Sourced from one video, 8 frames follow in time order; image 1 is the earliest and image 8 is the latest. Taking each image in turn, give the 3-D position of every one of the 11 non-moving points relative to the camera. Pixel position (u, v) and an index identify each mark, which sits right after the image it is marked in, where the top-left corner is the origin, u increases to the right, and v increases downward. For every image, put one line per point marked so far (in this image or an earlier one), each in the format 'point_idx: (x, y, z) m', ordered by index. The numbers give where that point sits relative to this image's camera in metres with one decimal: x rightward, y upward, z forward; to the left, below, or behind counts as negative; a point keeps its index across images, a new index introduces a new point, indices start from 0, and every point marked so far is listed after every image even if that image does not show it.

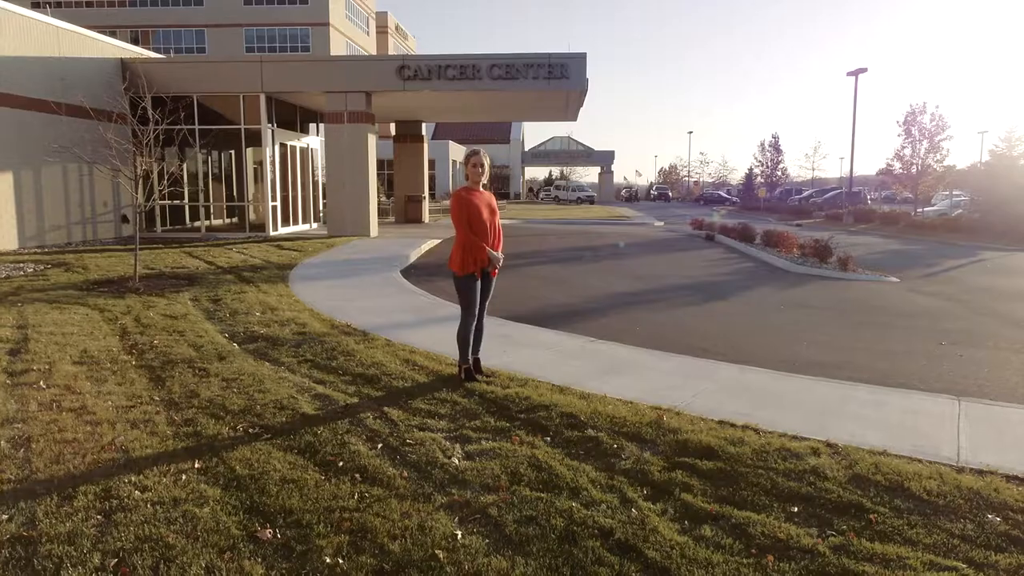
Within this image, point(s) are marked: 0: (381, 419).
0: (-0.8, -0.8, +4.2) m
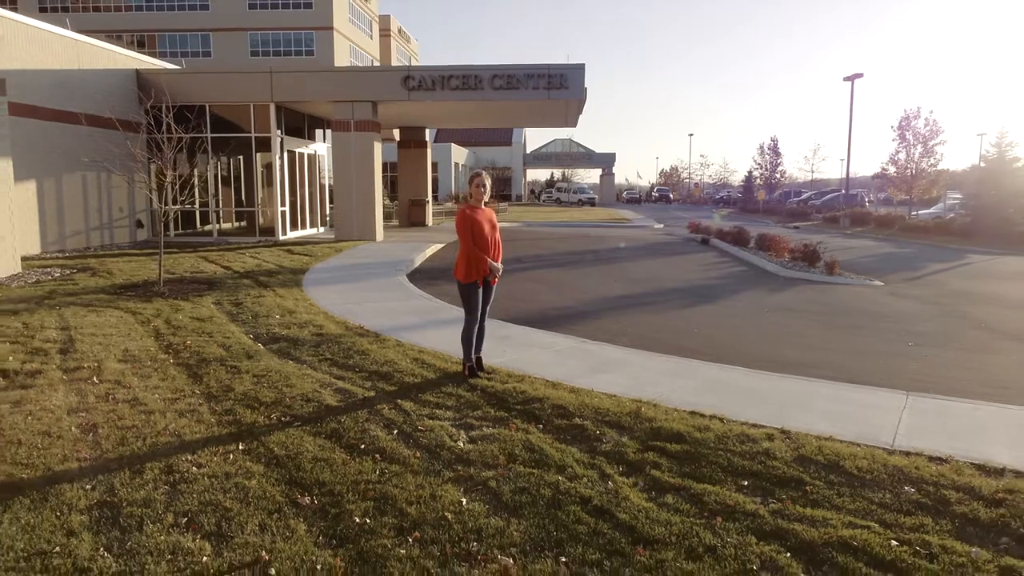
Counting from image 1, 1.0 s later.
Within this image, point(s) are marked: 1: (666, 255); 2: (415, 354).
0: (-0.8, -0.8, +4.8) m
1: (+3.8, +0.8, +17.1) m
2: (-0.9, -0.6, +6.2) m
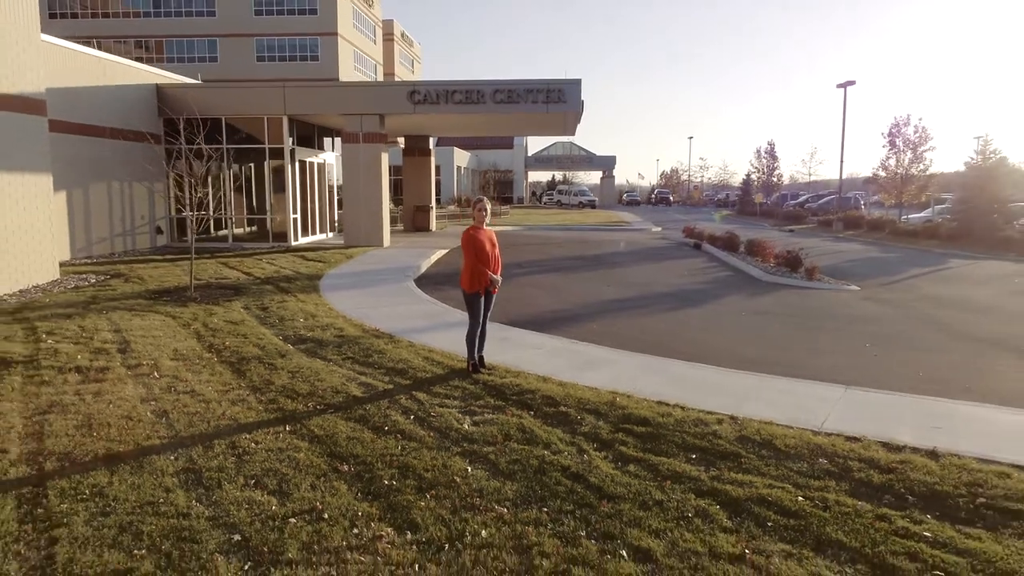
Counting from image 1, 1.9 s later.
0: (-0.8, -0.9, +5.7) m
1: (+3.9, +0.7, +18.0) m
2: (-0.9, -0.7, +7.2) m
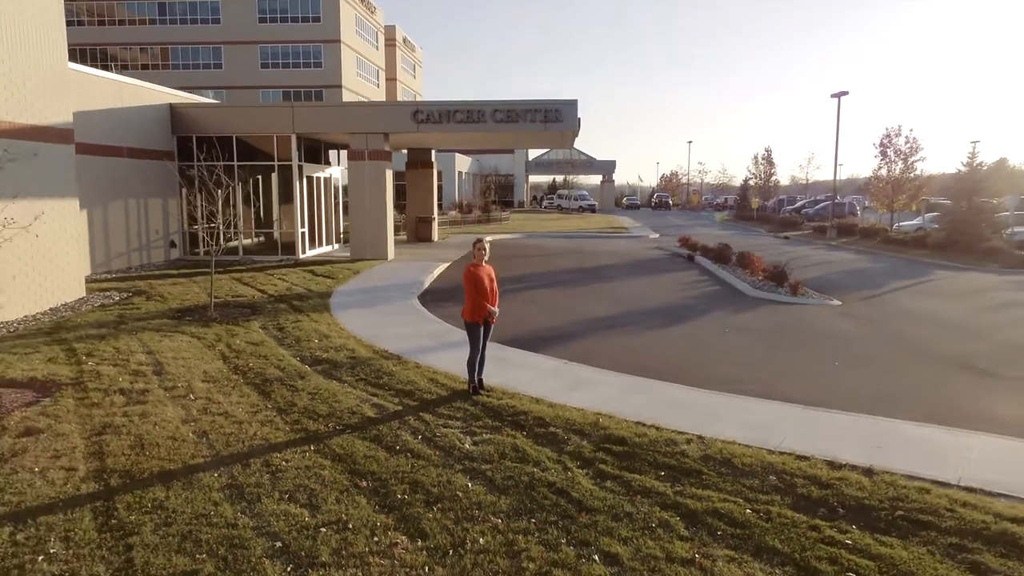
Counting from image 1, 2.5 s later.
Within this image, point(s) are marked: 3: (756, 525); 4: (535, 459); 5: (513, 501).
0: (-0.9, -1.3, +6.5) m
1: (+3.8, +0.4, +18.8) m
2: (-0.9, -1.0, +7.9) m
3: (+1.6, -1.6, +4.6) m
4: (+0.2, -1.4, +5.6) m
5: (0.0, -1.5, +5.0) m
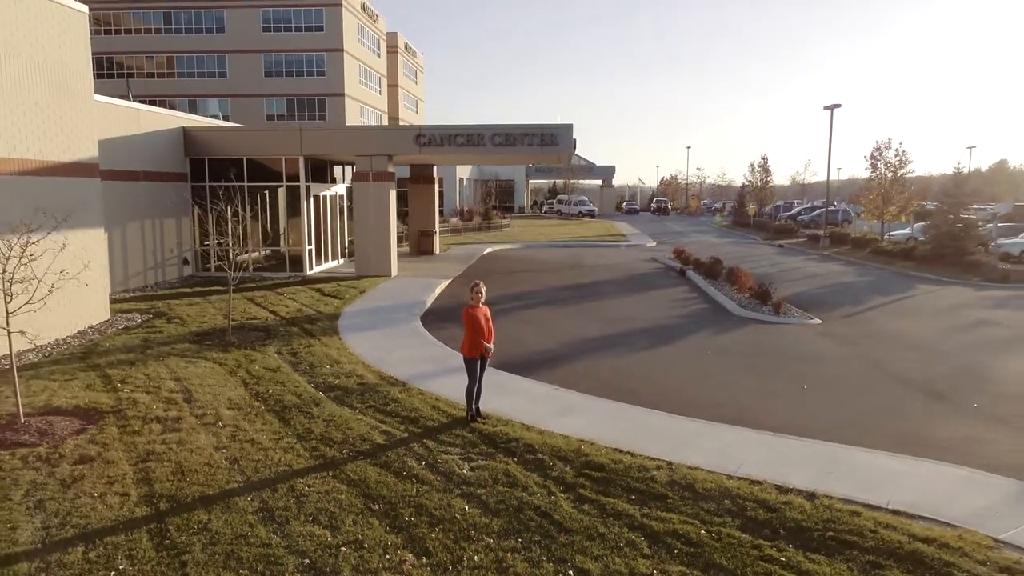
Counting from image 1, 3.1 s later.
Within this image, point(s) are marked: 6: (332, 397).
0: (-1.0, -1.7, +7.4) m
1: (+3.8, 0.0, +19.6) m
2: (-1.0, -1.5, +8.8) m
3: (+1.6, -2.1, +5.5) m
4: (+0.1, -1.9, +6.5) m
5: (-0.1, -2.0, +5.8) m
6: (-2.4, -1.4, +9.0) m
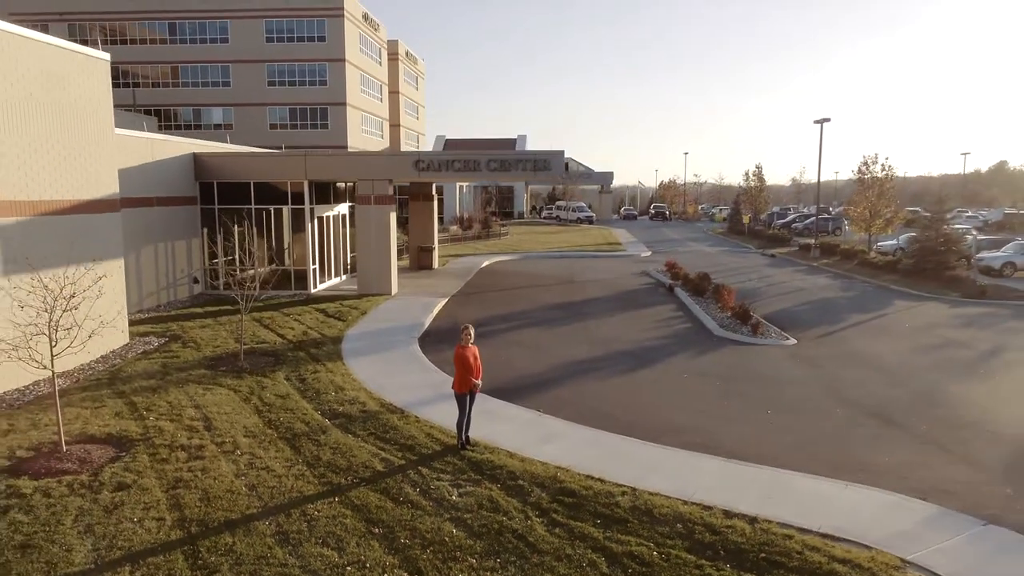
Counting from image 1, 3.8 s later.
0: (-1.1, -2.3, +8.4) m
1: (+3.6, -0.6, +20.6) m
2: (-1.2, -2.0, +9.8) m
3: (+1.4, -2.6, +6.5) m
4: (-0.1, -2.4, +7.5) m
5: (-0.3, -2.6, +6.8) m
6: (-2.6, -2.0, +10.0) m
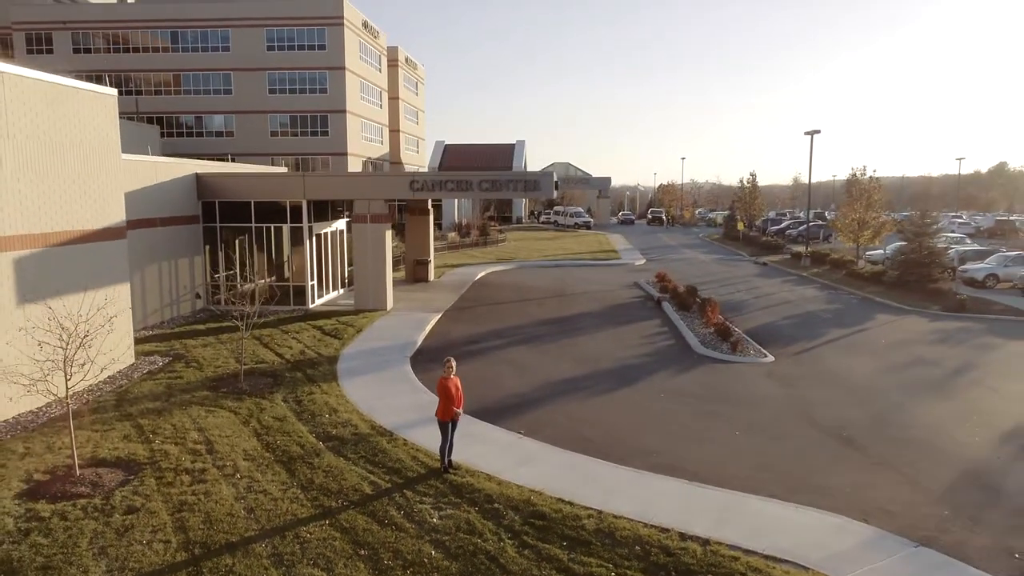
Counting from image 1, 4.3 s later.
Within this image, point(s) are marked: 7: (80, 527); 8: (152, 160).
0: (-1.4, -2.8, +9.1) m
1: (+3.3, -1.1, +21.3) m
2: (-1.5, -2.5, +10.5) m
3: (+1.1, -3.1, +7.2) m
4: (-0.4, -2.9, +8.2) m
5: (-0.6, -3.1, +7.6) m
6: (-2.9, -2.5, +10.7) m
7: (-5.1, -2.8, +8.1) m
8: (-10.2, +3.6, +19.4) m
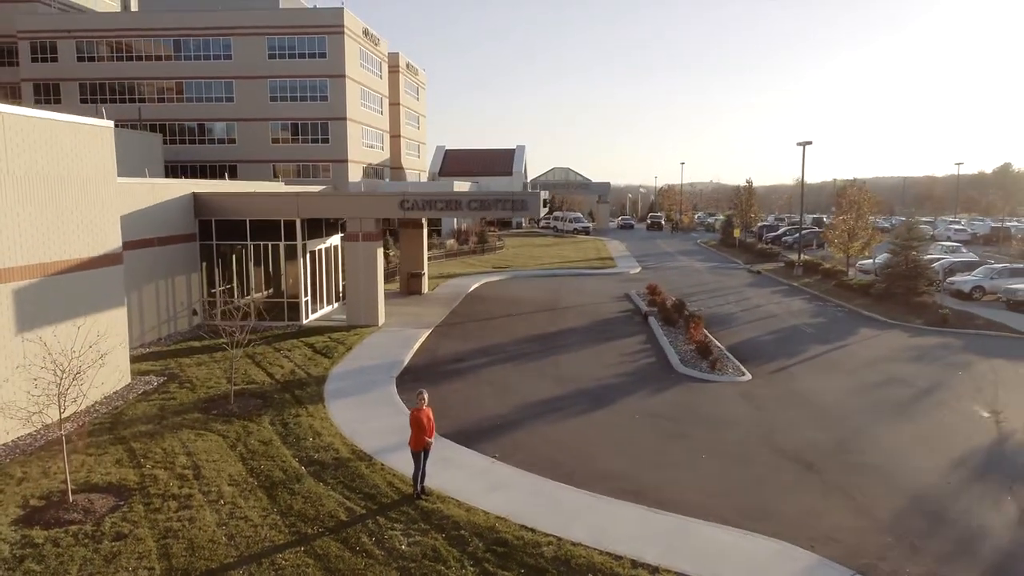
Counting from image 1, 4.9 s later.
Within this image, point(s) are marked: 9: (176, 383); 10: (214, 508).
0: (-1.9, -3.3, +9.7) m
1: (+2.9, -1.6, +21.9) m
2: (-2.0, -3.1, +11.1) m
3: (+0.6, -3.7, +7.7) m
4: (-0.9, -3.5, +8.8) m
5: (-1.1, -3.6, +8.1) m
6: (-3.3, -3.0, +11.3) m
7: (-5.6, -3.4, +8.7) m
8: (-10.6, +3.1, +20.1) m
9: (-7.9, -2.2, +16.0) m
10: (-4.4, -3.2, +10.0) m
